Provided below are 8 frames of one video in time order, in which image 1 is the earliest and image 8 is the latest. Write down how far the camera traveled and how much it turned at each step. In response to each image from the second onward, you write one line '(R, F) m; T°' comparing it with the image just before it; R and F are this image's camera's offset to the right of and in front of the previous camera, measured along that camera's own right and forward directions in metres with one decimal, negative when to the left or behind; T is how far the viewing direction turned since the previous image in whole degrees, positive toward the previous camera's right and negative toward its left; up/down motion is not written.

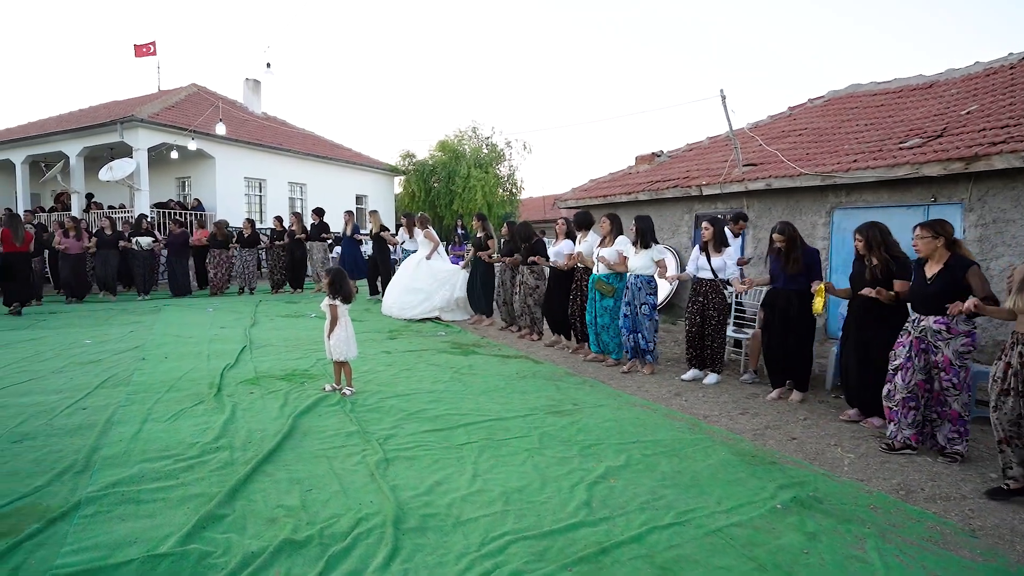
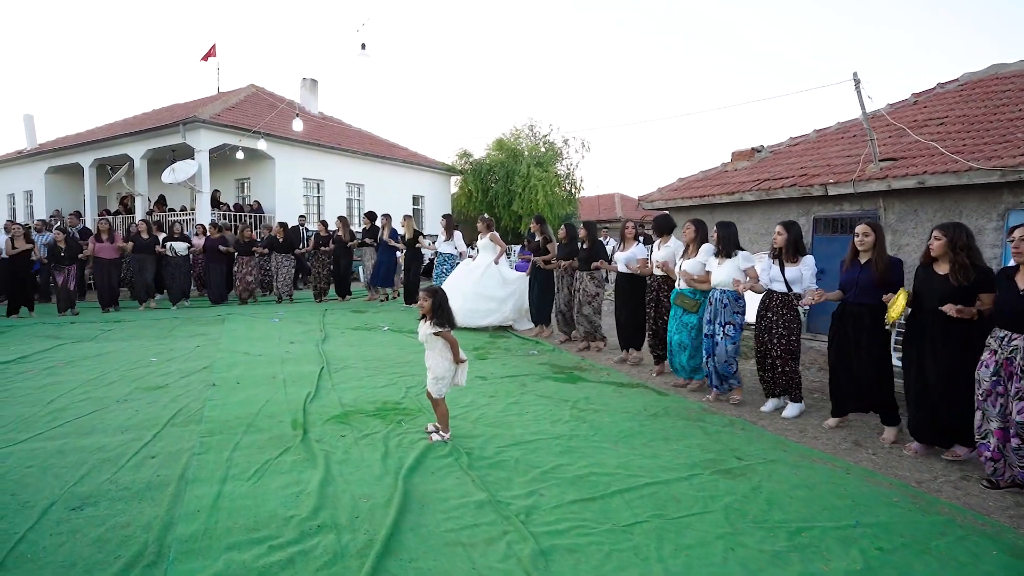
(-0.7, +0.9) m; -4°
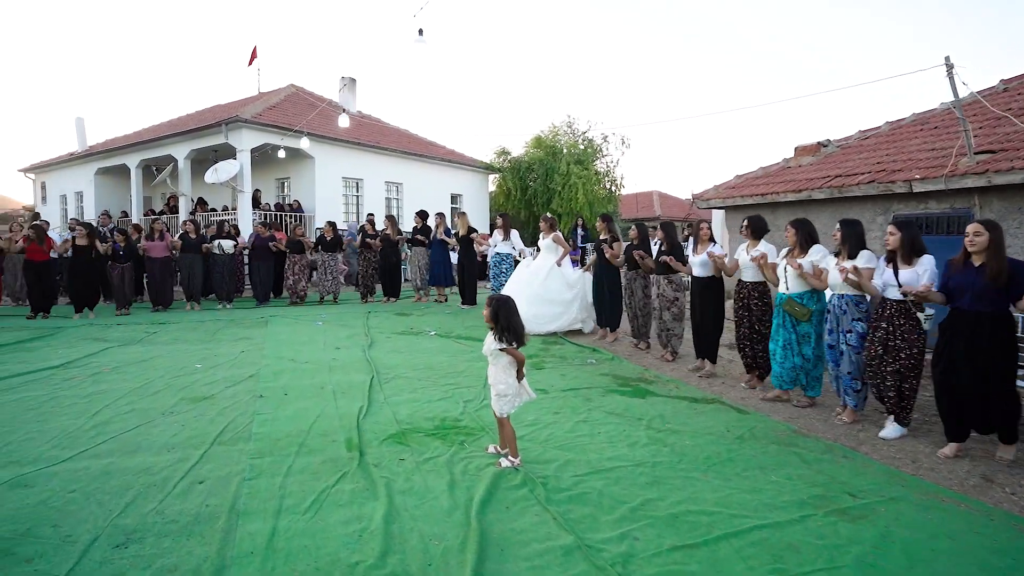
(-0.3, +0.4) m; -3°
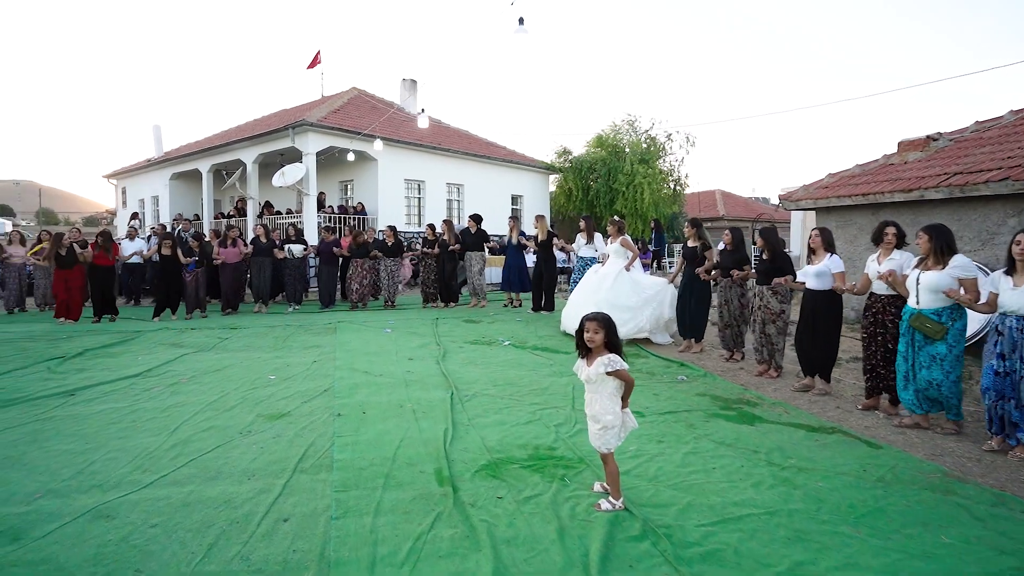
(-0.3, +0.4) m; -5°
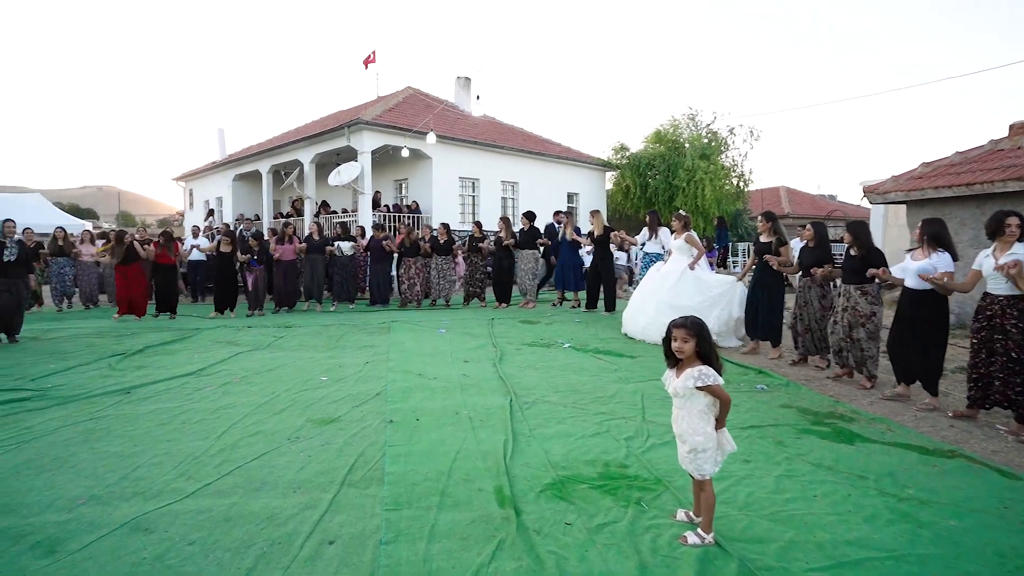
(-0.1, +0.4) m; -5°
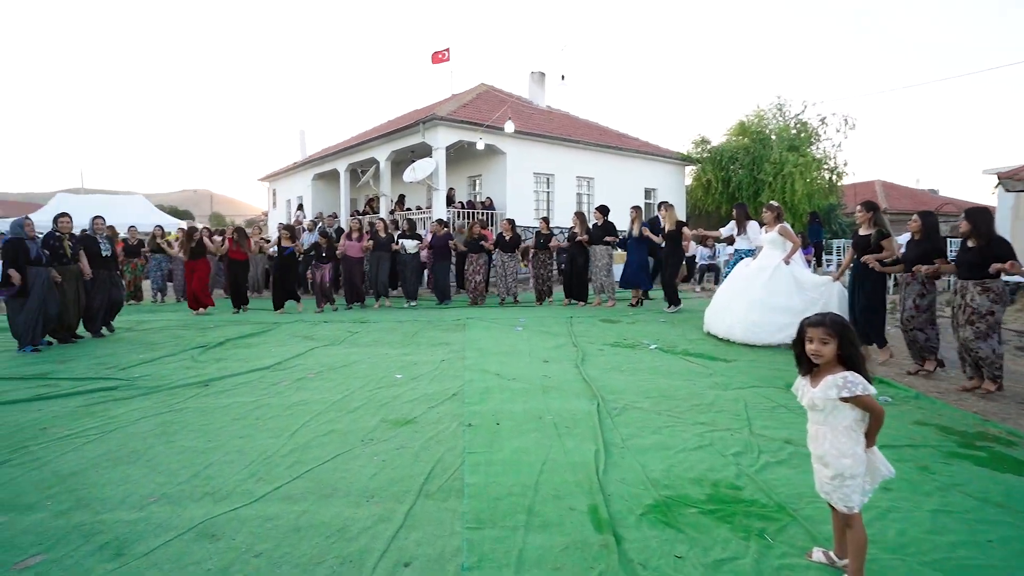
(-0.1, +0.4) m; -7°
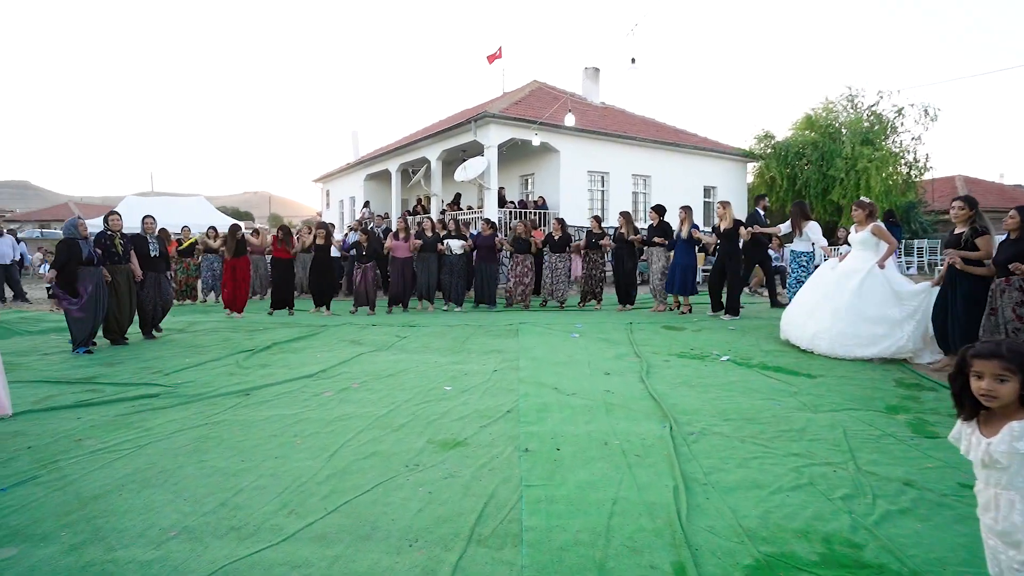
(-0.1, +0.4) m; -5°
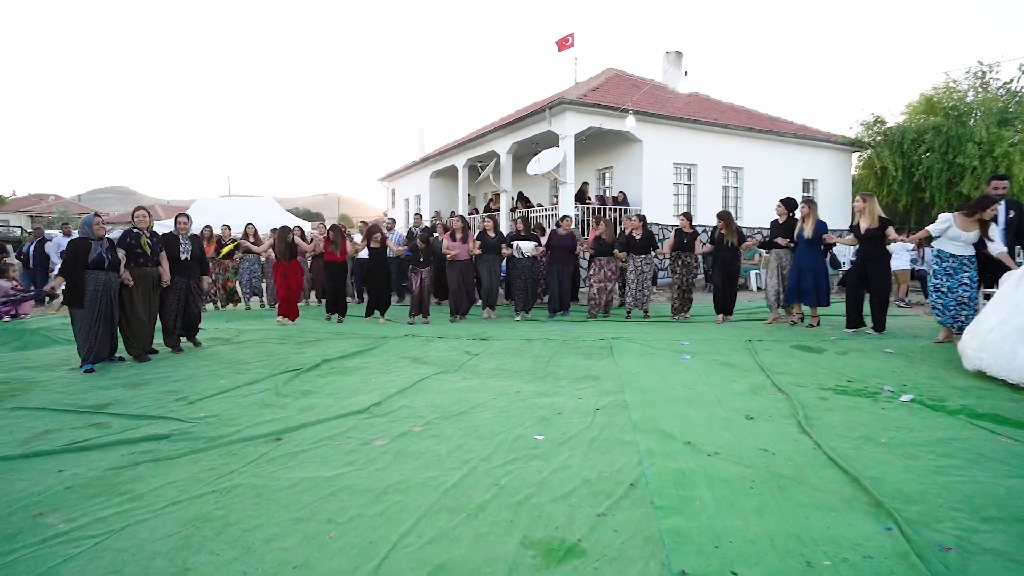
(-0.3, +1.3) m; -6°
